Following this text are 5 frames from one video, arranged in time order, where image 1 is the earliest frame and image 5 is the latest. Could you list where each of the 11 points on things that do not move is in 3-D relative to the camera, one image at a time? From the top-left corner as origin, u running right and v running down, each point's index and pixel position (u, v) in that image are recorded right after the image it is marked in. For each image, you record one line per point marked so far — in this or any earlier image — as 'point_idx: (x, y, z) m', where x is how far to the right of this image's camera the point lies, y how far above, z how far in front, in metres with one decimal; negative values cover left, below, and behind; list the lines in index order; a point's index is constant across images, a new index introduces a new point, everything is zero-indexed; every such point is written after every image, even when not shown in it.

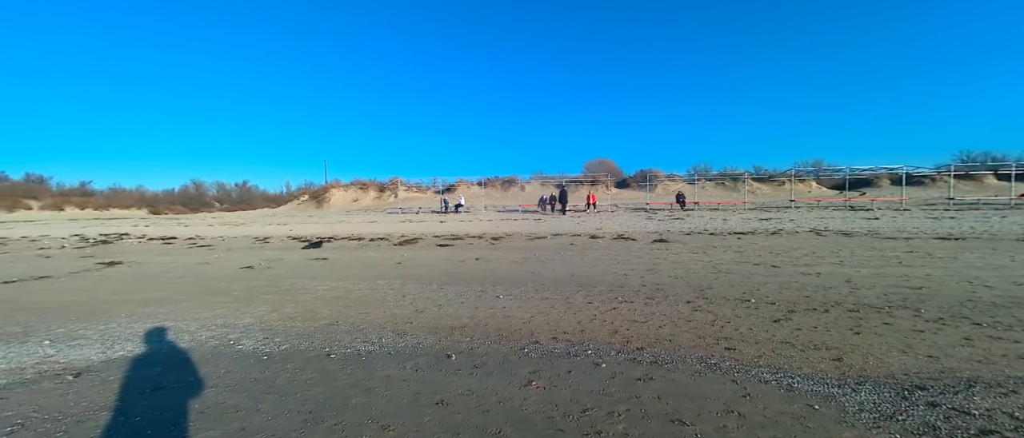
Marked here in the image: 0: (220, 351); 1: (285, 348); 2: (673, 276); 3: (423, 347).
0: (-2.7, -1.2, +3.5) m
1: (-2.1, -1.2, +3.4) m
2: (+2.8, -1.0, +6.3) m
3: (-0.8, -1.2, +3.3) m
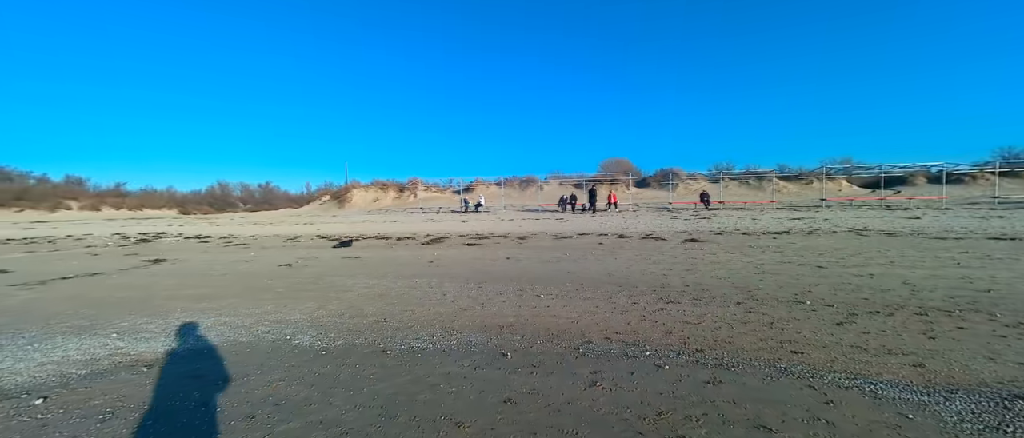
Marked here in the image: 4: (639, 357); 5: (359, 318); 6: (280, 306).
0: (-2.2, -1.2, +3.5) m
1: (-1.6, -1.2, +3.5) m
2: (+3.4, -1.0, +6.1) m
3: (-0.3, -1.1, +3.3) m
4: (+1.0, -1.1, +3.0) m
5: (-1.8, -1.2, +4.2) m
6: (-3.1, -1.2, +4.9) m
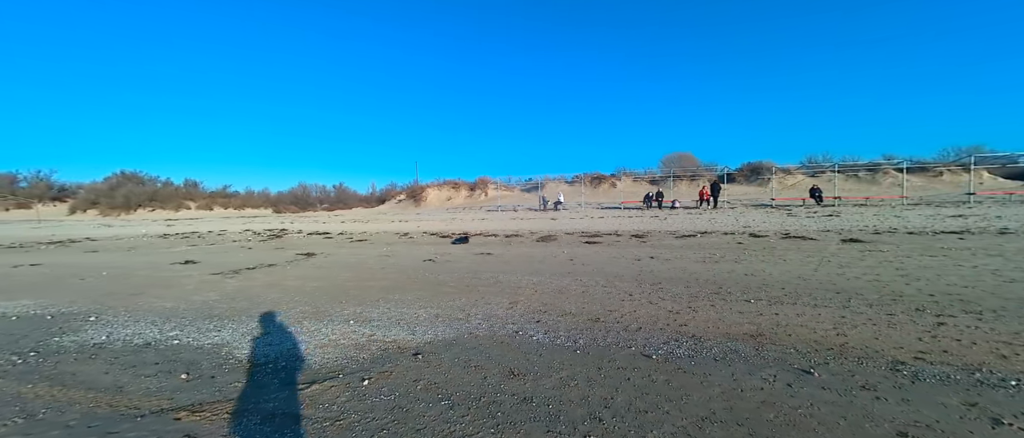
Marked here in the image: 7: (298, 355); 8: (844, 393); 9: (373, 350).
0: (+0.1, -1.2, +3.5) m
1: (+0.7, -1.1, +3.3) m
2: (+6.1, -0.9, +5.0) m
3: (+1.9, -1.1, +2.9) m
4: (+3.2, -1.1, +2.4) m
5: (+0.7, -1.1, +4.1) m
6: (-0.5, -1.1, +5.0) m
7: (-2.0, -1.3, +3.4) m
8: (+2.1, -1.1, +2.4) m
9: (-1.3, -1.2, +3.4) m
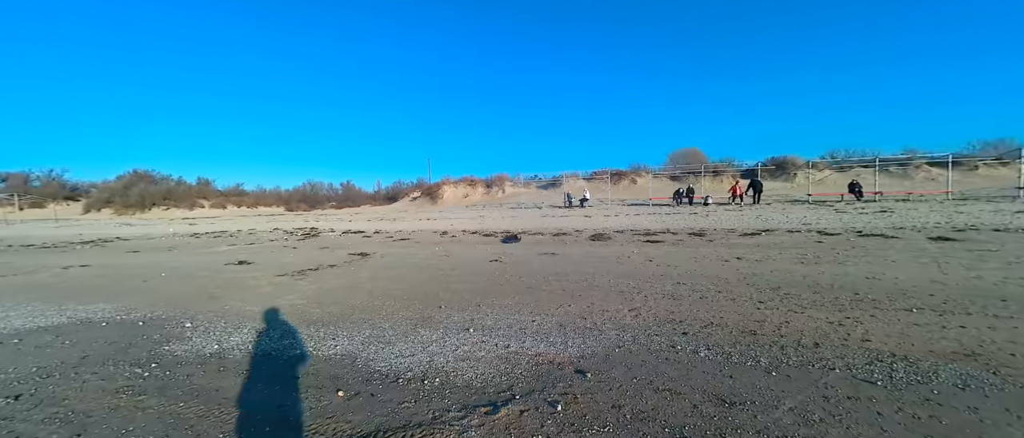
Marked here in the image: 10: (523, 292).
0: (+1.5, -1.2, +3.1) m
1: (+2.1, -1.2, +2.9) m
2: (+7.6, -0.9, +4.5) m
3: (+3.3, -1.1, +2.5) m
4: (+4.6, -1.1, +1.9) m
5: (+2.1, -1.1, +3.7) m
6: (+1.0, -1.1, +4.6) m
7: (-0.6, -1.3, +3.1) m
8: (+3.5, -1.1, +1.9) m
9: (+0.1, -1.3, +3.1) m
10: (+0.1, -1.1, +5.6) m
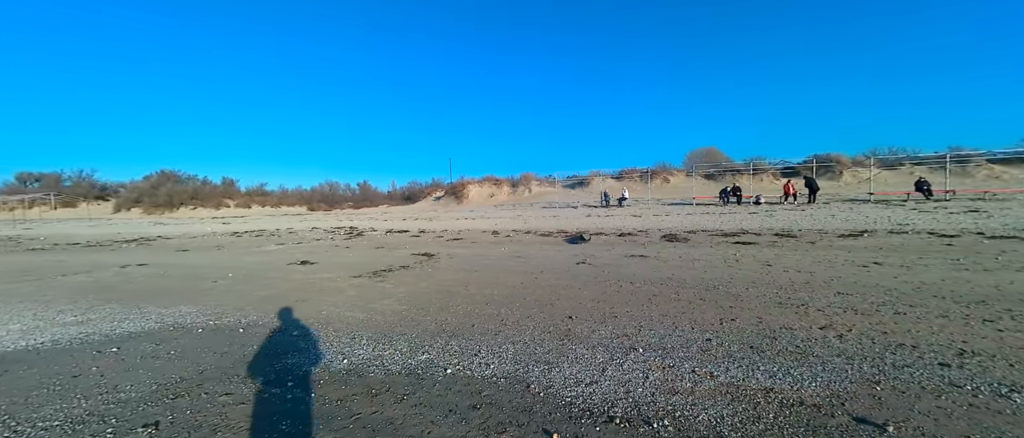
0: (+3.1, -1.2, +2.3) m
1: (+3.7, -1.1, +2.1) m
2: (+9.2, -0.9, +3.3) m
3: (+4.9, -1.1, +1.6) m
4: (+6.1, -1.1, +0.9) m
5: (+3.7, -1.1, +2.9) m
6: (+2.7, -1.1, +3.9) m
7: (+1.0, -1.3, +2.5) m
8: (+5.0, -1.1, +1.0) m
9: (+1.7, -1.2, +2.4) m
10: (+1.9, -1.1, +4.8) m
